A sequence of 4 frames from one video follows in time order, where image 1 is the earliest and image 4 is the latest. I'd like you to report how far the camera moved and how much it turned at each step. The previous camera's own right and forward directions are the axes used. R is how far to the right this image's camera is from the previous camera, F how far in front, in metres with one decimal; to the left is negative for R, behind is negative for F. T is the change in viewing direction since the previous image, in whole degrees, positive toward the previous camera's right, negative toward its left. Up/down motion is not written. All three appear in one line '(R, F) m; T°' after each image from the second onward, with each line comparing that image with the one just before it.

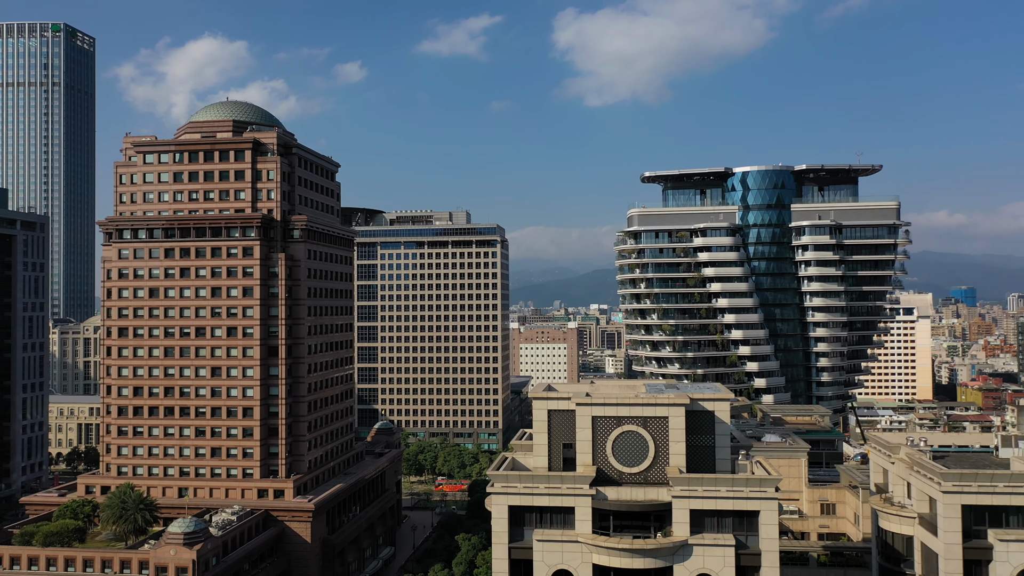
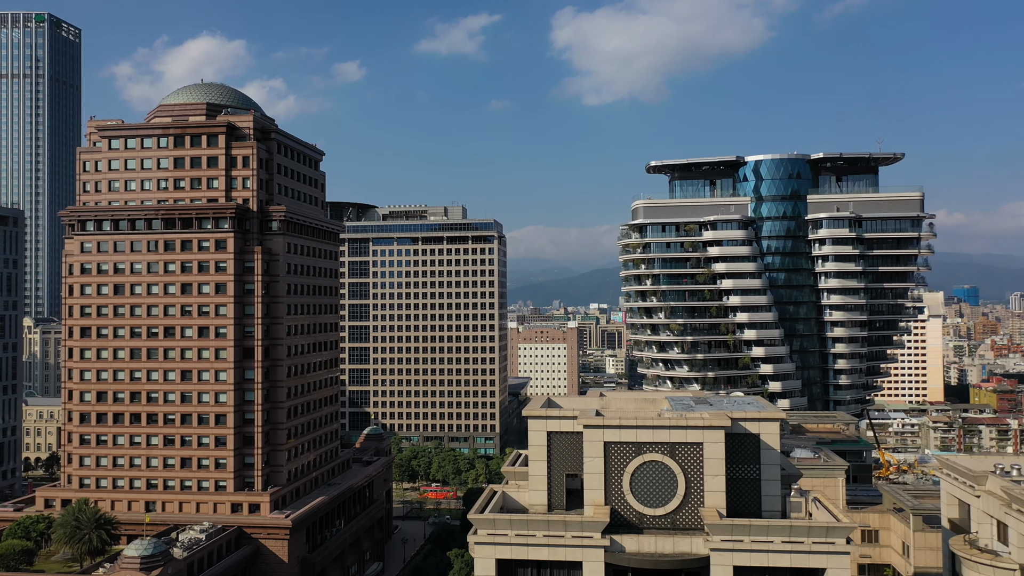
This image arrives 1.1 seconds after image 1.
(+0.4, +7.5) m; 0°
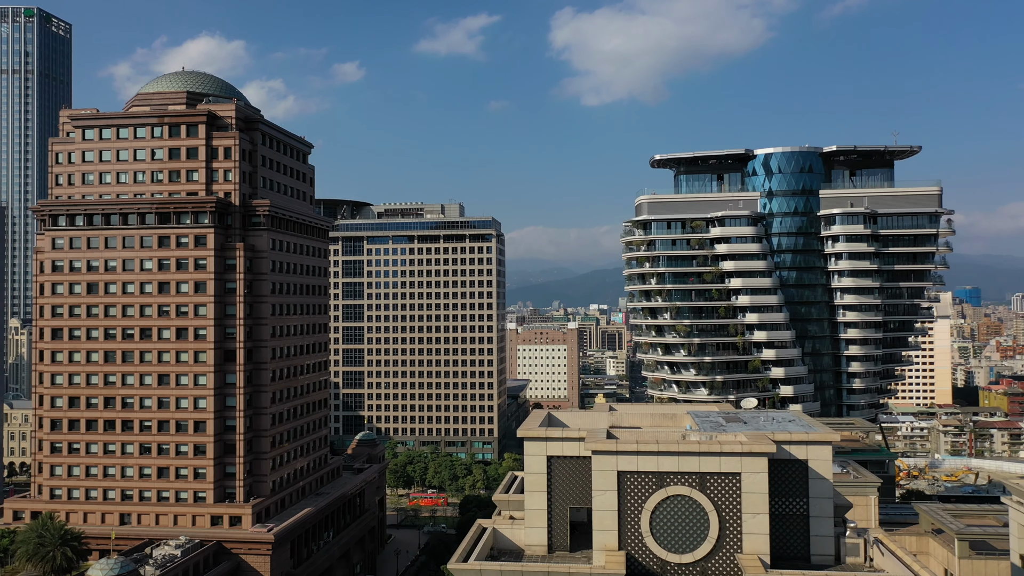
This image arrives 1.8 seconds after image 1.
(+0.2, +5.0) m; 0°
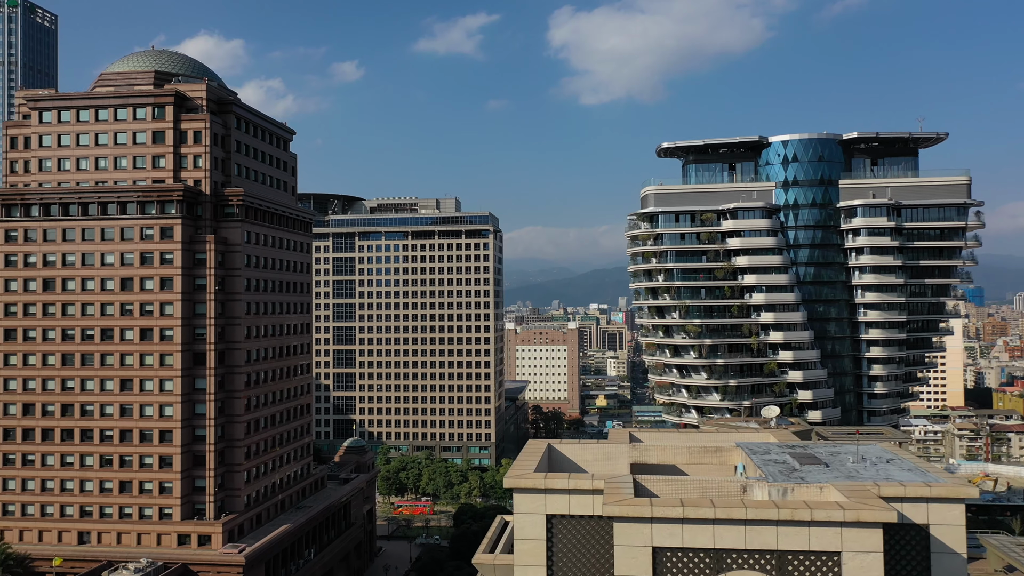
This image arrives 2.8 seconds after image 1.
(+0.4, +7.1) m; 0°
